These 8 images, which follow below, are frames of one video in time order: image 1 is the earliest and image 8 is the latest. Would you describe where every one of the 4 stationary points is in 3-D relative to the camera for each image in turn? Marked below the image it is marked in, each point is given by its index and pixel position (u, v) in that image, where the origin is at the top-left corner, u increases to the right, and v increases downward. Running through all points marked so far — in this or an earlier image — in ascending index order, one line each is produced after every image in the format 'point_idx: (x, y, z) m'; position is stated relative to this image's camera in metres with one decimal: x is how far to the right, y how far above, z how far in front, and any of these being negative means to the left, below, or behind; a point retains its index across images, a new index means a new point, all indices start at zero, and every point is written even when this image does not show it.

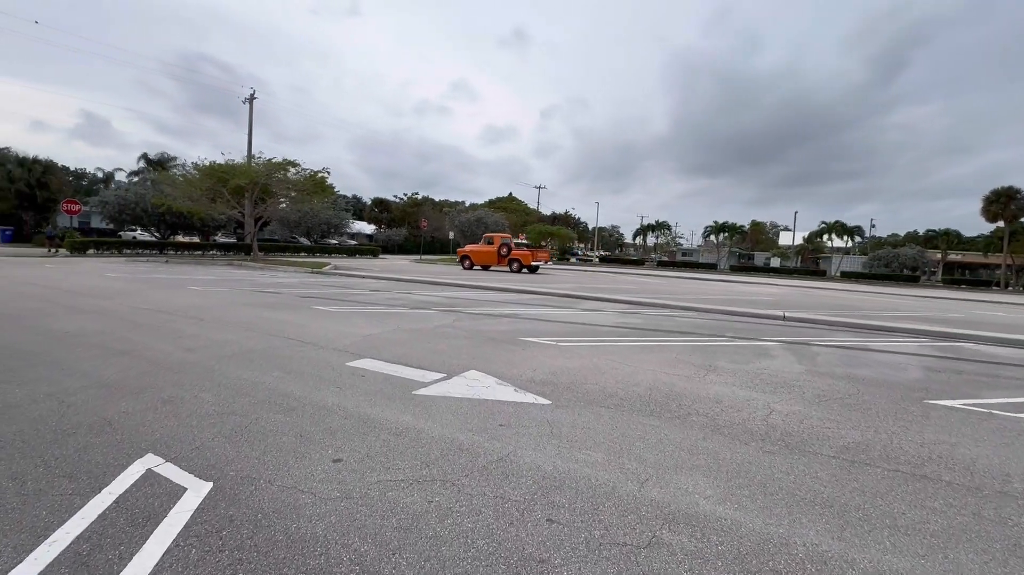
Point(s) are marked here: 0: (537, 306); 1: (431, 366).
0: (+0.6, -0.5, +12.7) m
1: (-1.1, -1.0, +6.3) m
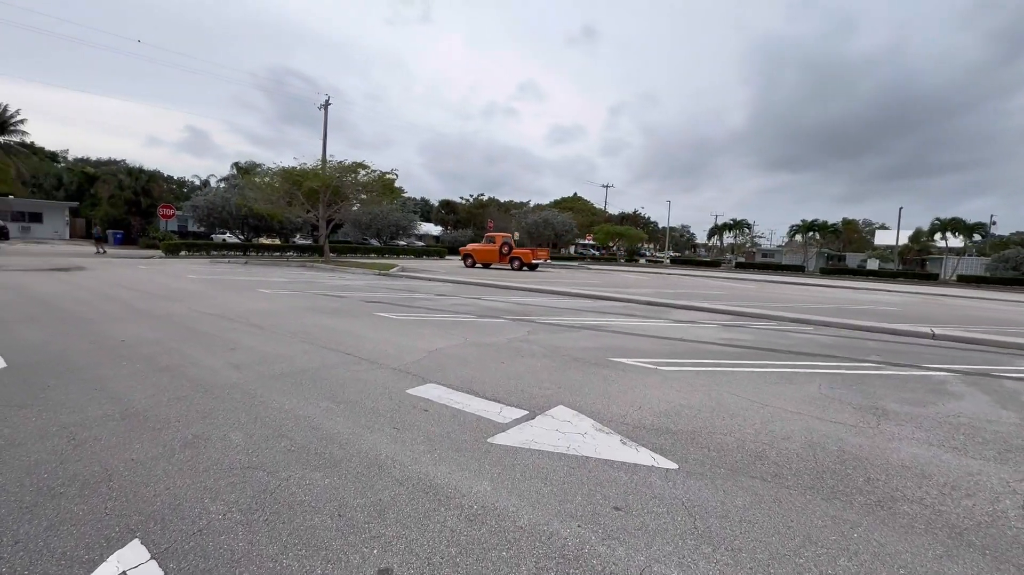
0: (+2.5, -0.7, +11.2) m
1: (0.0, -1.2, +5.1) m
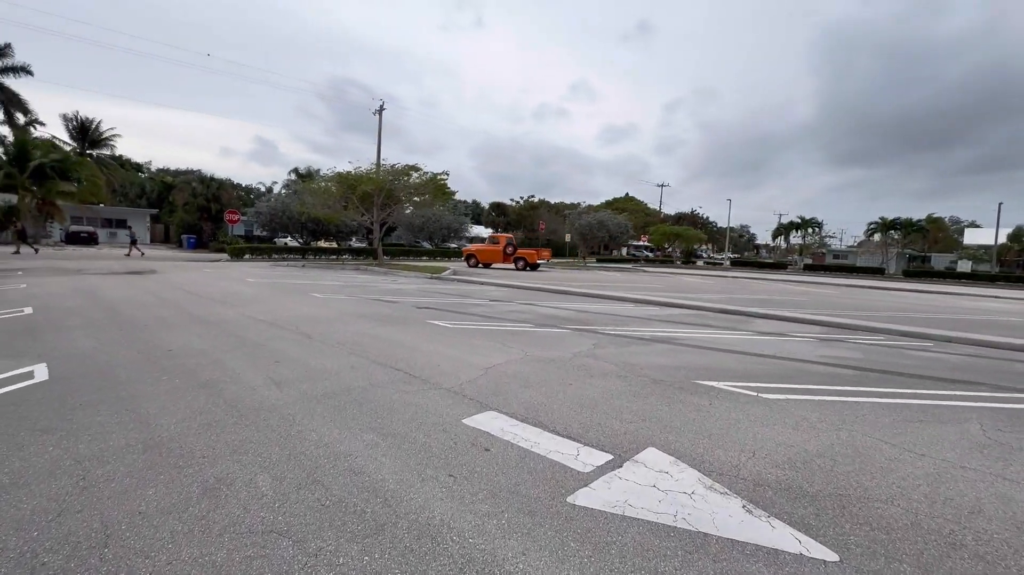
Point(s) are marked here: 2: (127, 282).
0: (+3.8, -0.8, +10.0) m
1: (+0.6, -1.3, +4.2) m
2: (-12.1, +0.2, +14.9) m
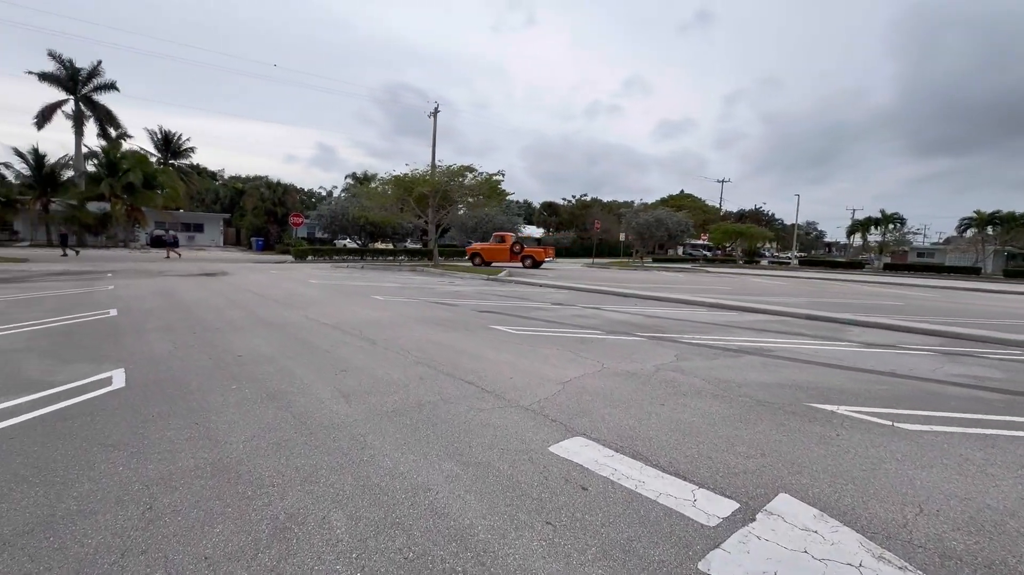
0: (+5.1, -0.9, +9.0) m
1: (+1.4, -1.4, +3.5) m
2: (-10.2, +0.1, +15.6) m
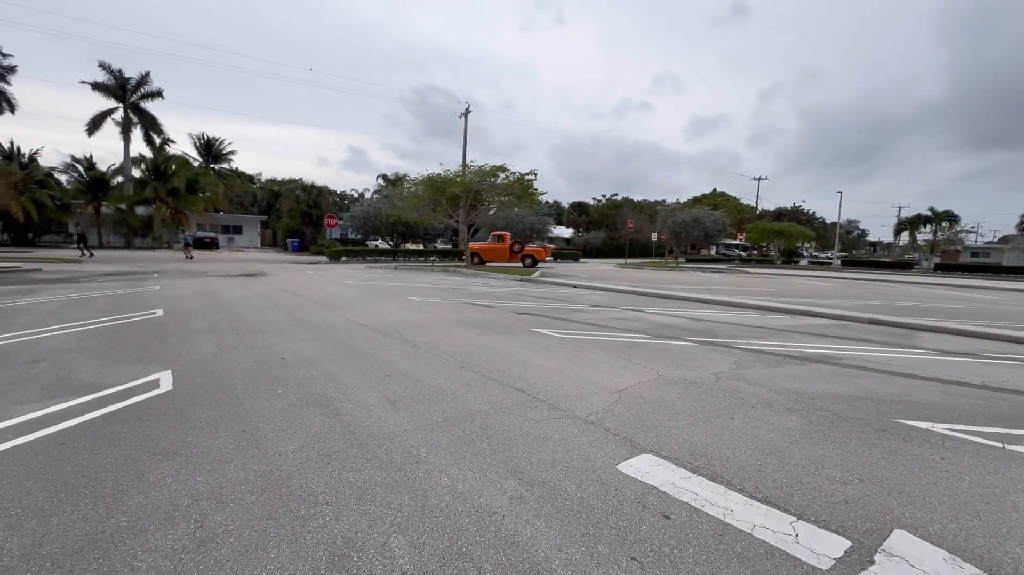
0: (+5.9, -1.0, +8.4) m
1: (+1.8, -1.4, +3.2) m
2: (-9.0, +0.1, +15.8) m
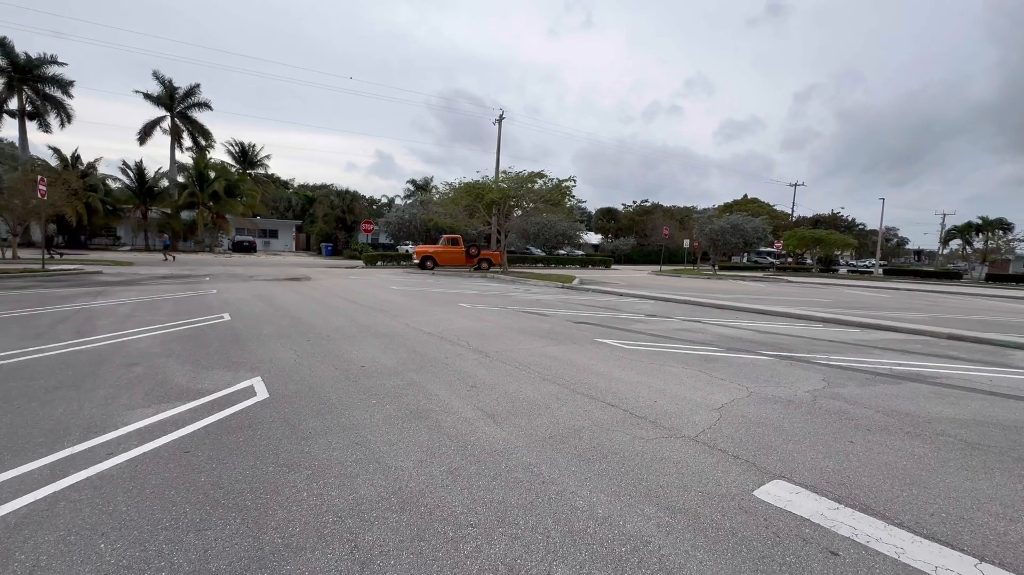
0: (+7.1, -1.2, +8.0) m
1: (+2.8, -1.5, +2.9) m
2: (-7.4, 0.0, +16.1) m
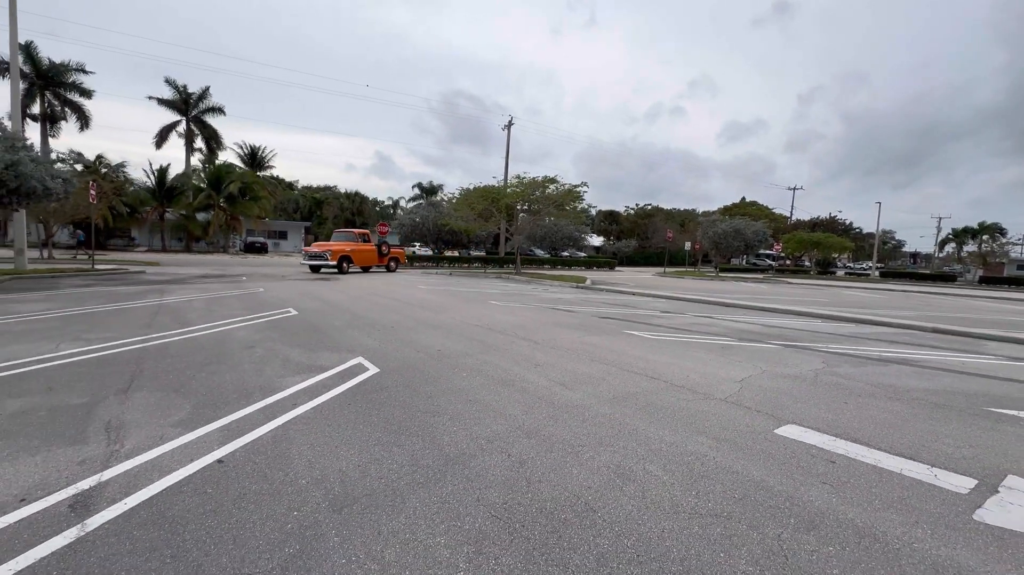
0: (+7.9, -1.2, +9.3) m
1: (+3.6, -1.5, +4.2) m
2: (-6.6, 0.0, +17.4) m
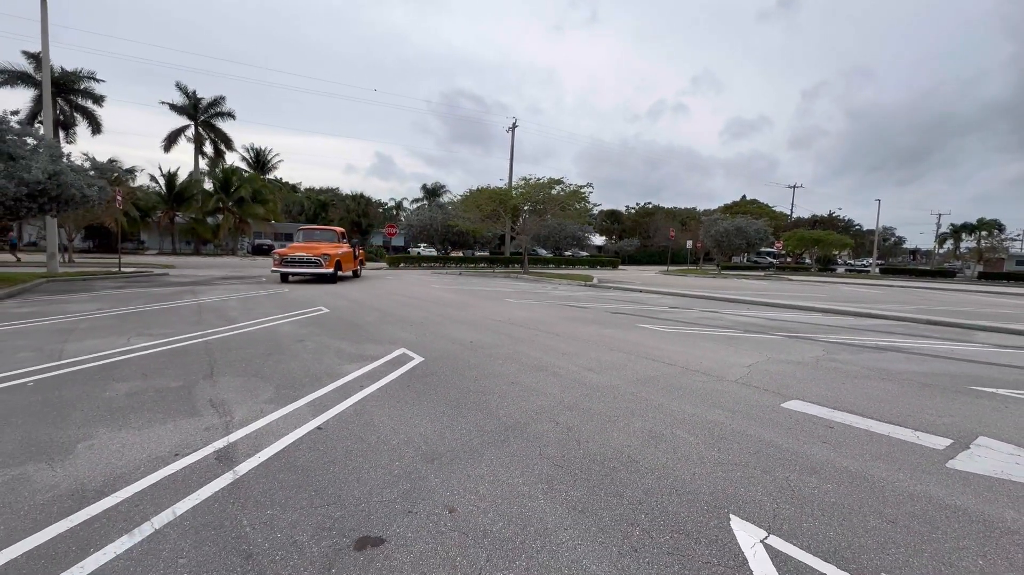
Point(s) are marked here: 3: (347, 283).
0: (+8.4, -1.1, +10.0) m
1: (+4.1, -1.4, +4.9) m
2: (-6.1, 0.0, +18.1) m
3: (-6.9, +0.1, +19.4) m
